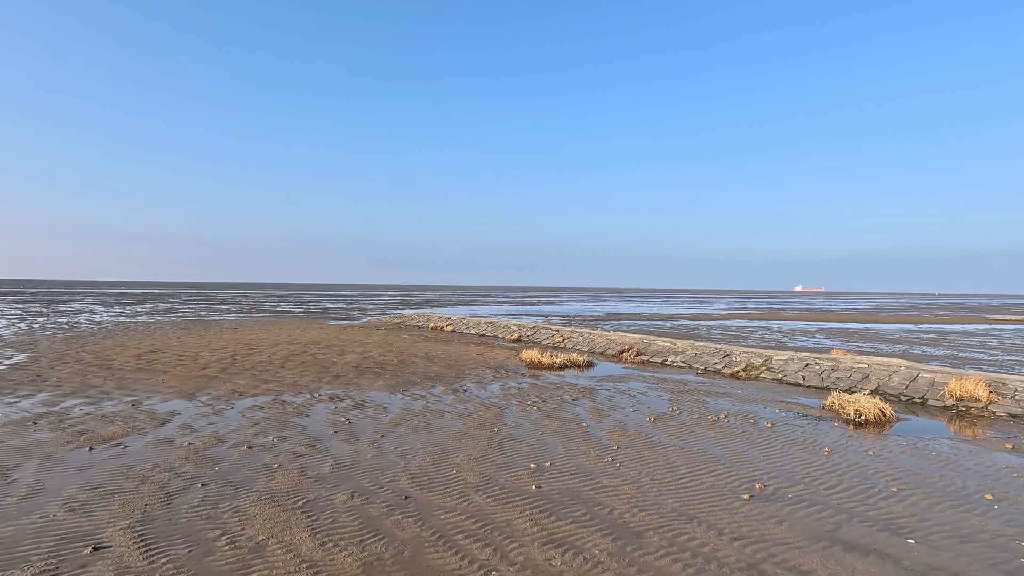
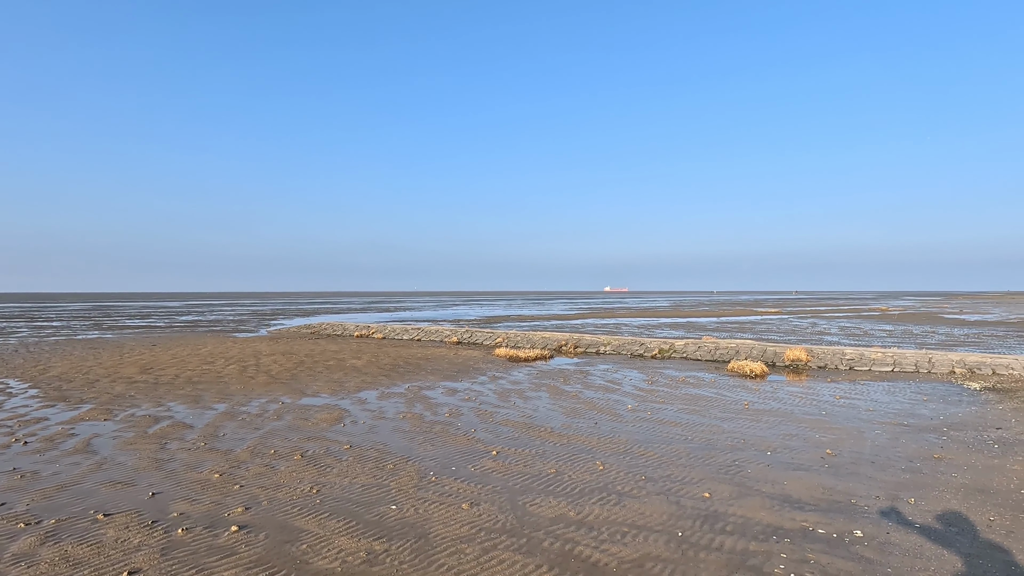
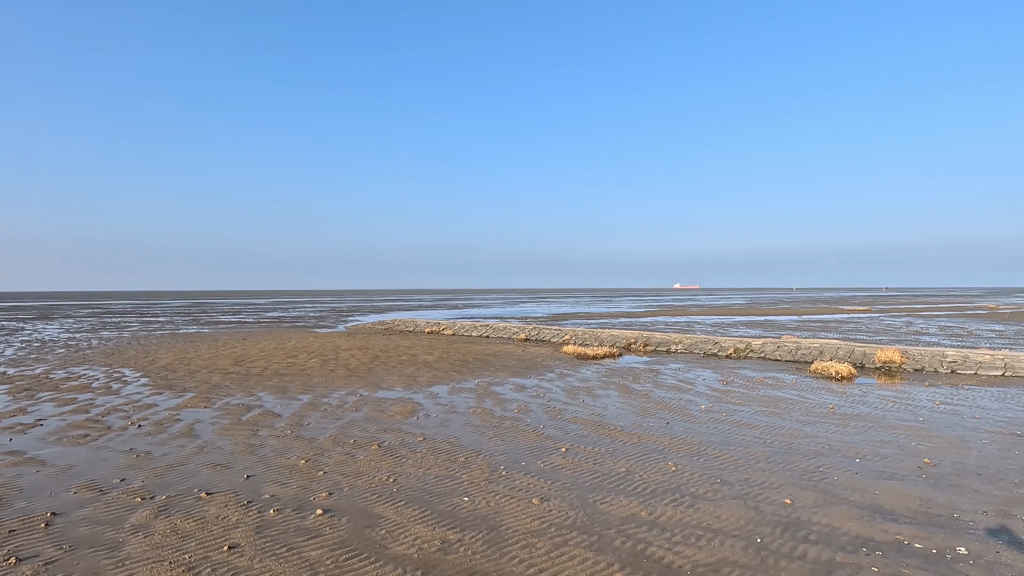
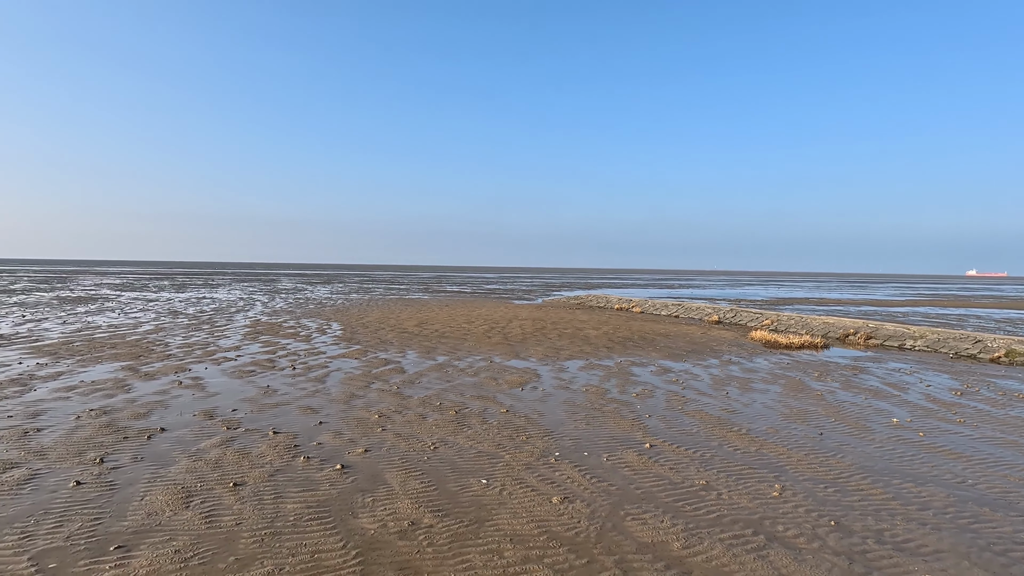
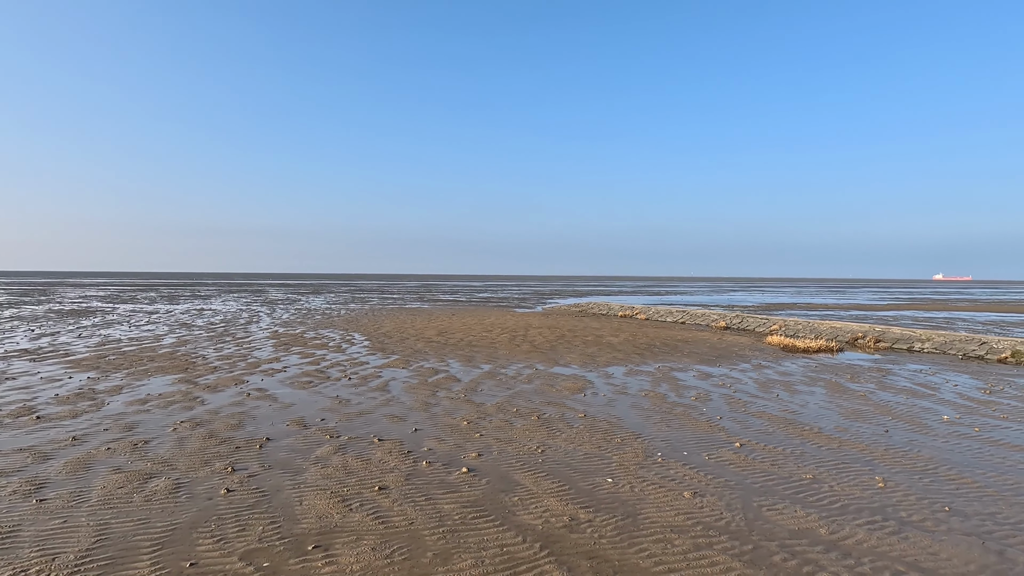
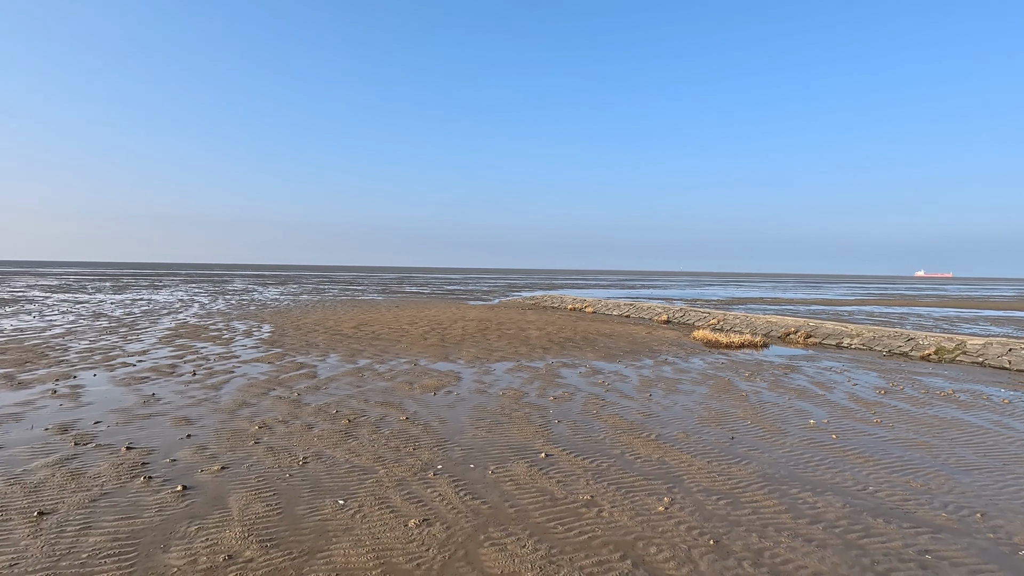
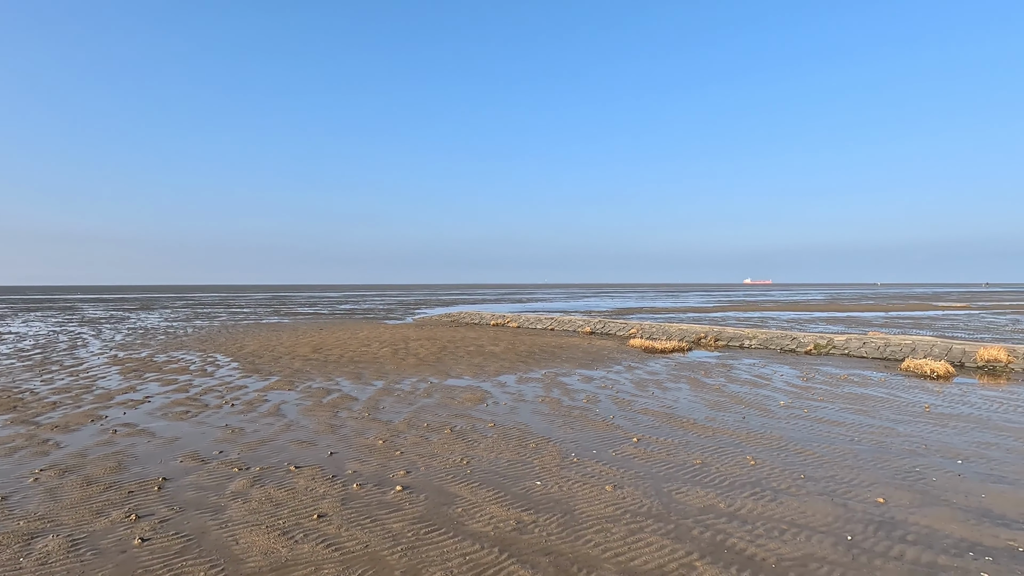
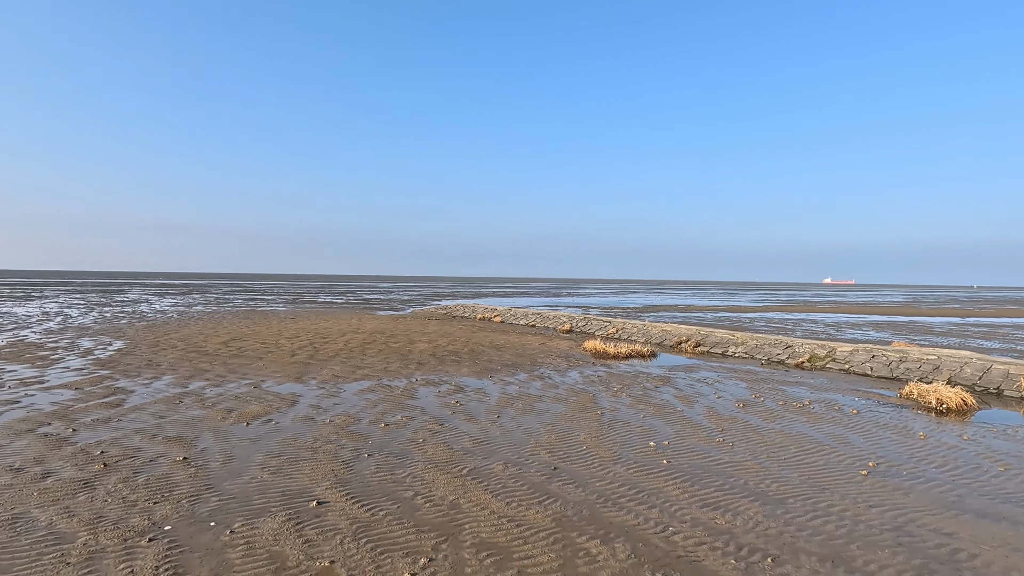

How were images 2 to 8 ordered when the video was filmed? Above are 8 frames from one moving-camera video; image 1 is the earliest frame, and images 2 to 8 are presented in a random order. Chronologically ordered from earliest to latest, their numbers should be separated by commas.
8, 6, 4, 5, 7, 3, 2
